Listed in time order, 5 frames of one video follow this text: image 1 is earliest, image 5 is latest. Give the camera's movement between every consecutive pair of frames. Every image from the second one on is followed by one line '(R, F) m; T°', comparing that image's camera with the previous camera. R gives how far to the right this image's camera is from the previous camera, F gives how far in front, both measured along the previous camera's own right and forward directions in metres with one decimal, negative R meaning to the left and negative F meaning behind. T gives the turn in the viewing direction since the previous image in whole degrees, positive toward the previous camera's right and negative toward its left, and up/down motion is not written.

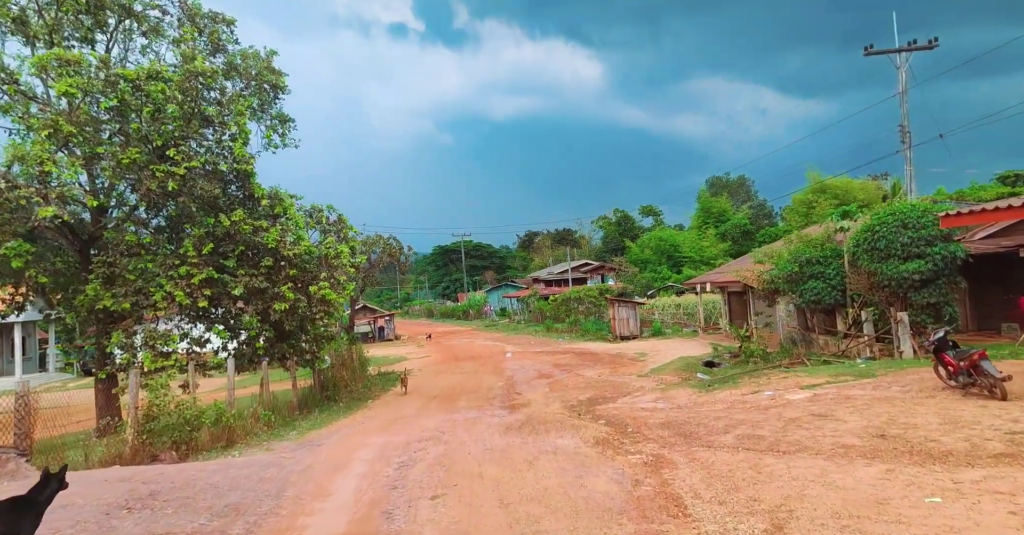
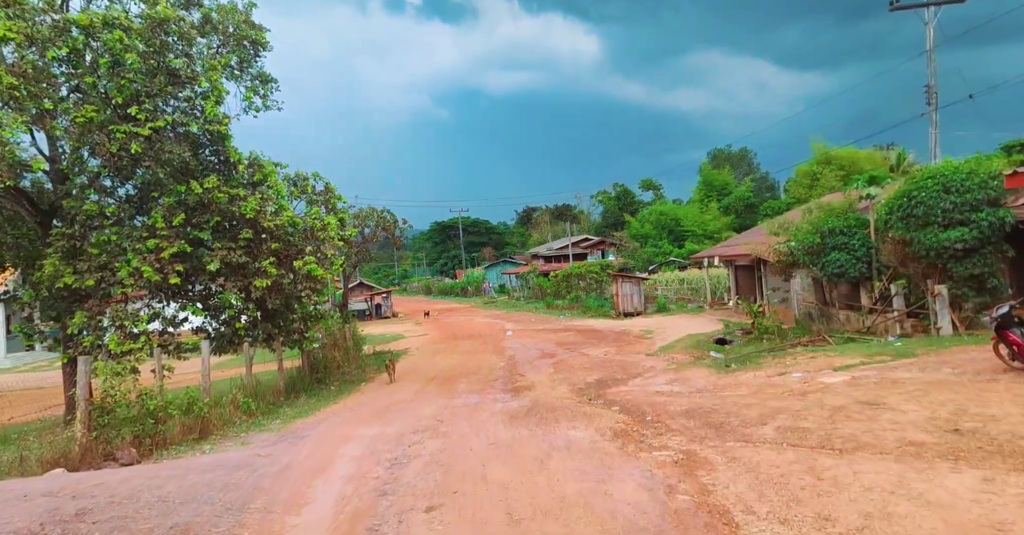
(-0.1, +1.0) m; 0°
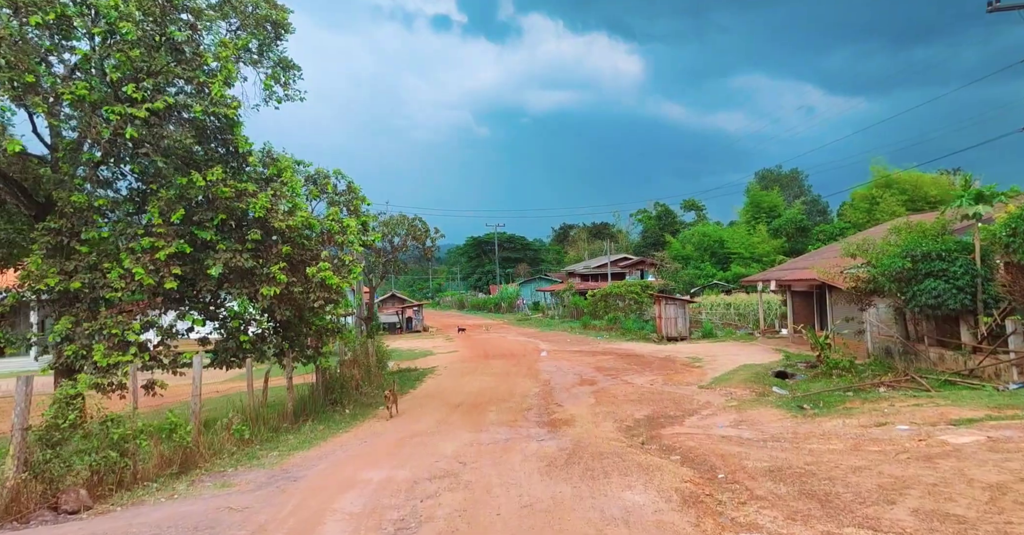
(-0.1, +1.4) m; -3°
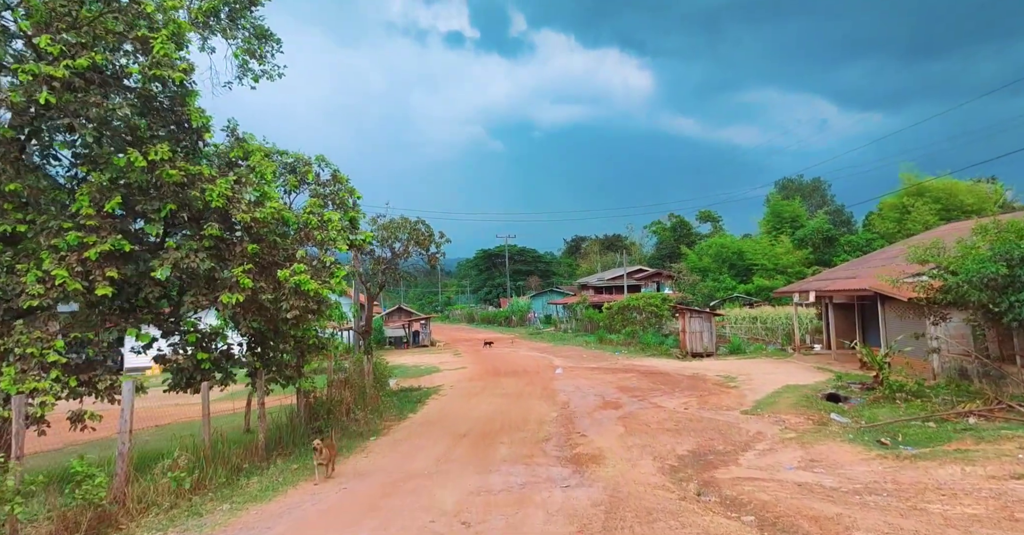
(-0.1, +1.7) m; -1°
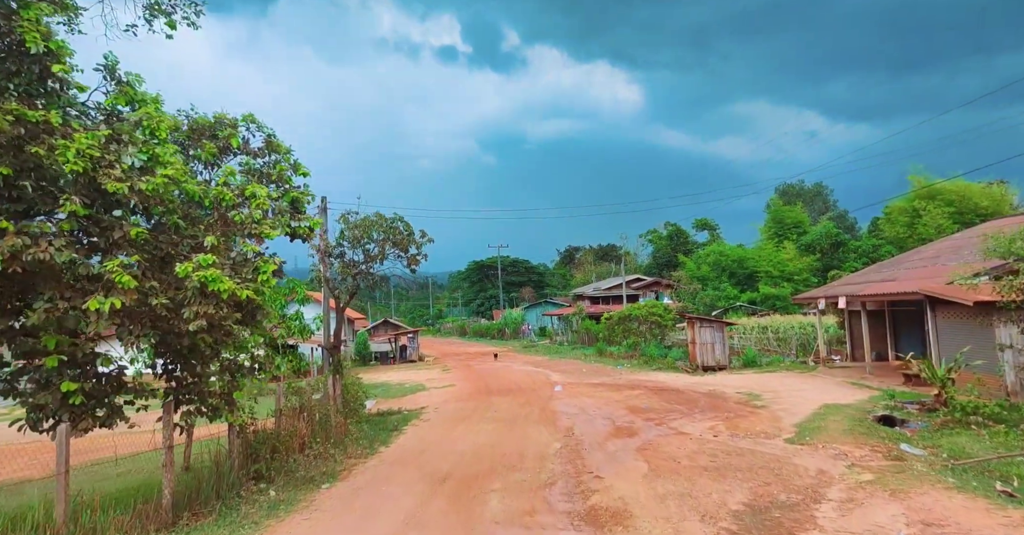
(0.0, +2.2) m; +1°
